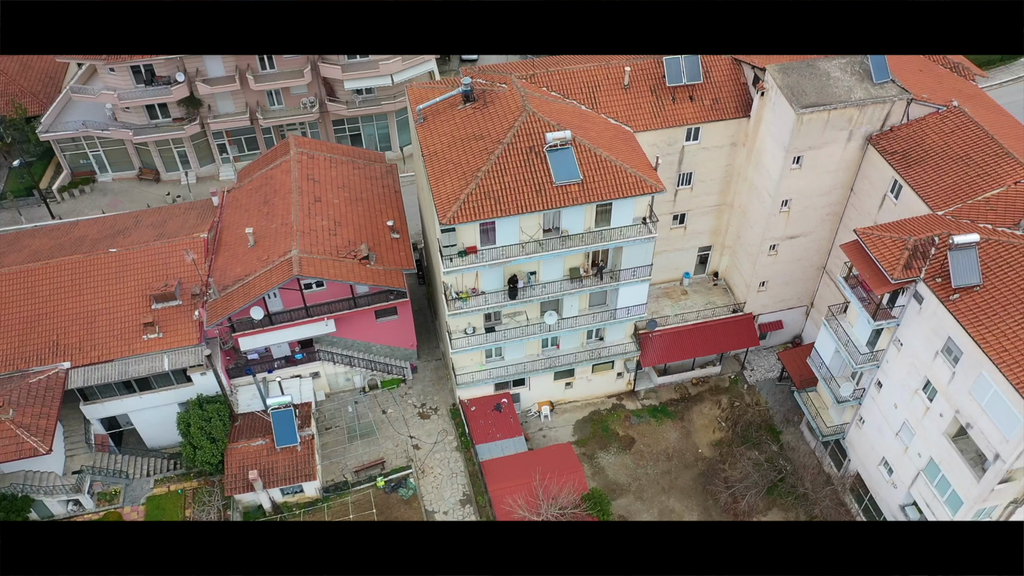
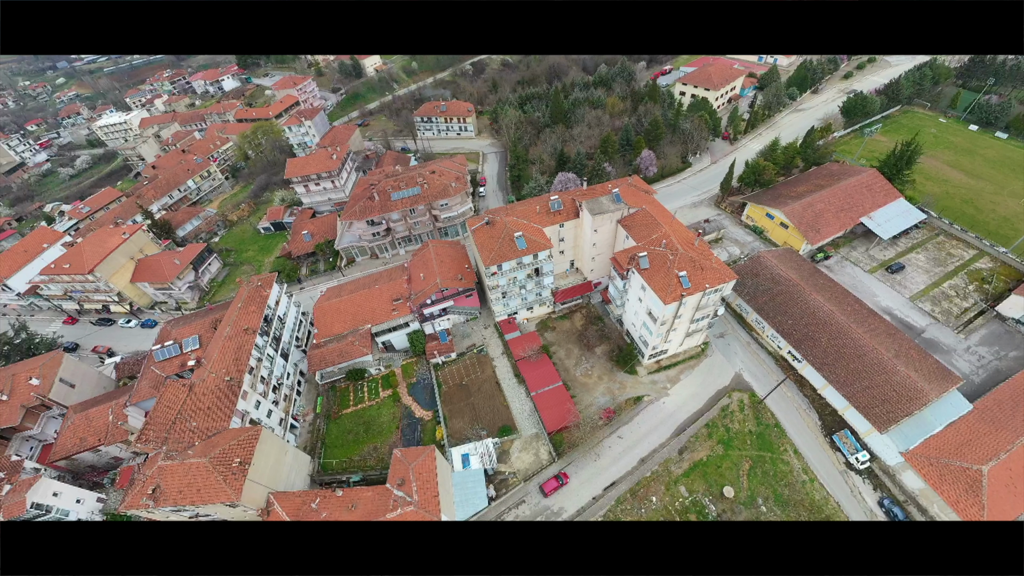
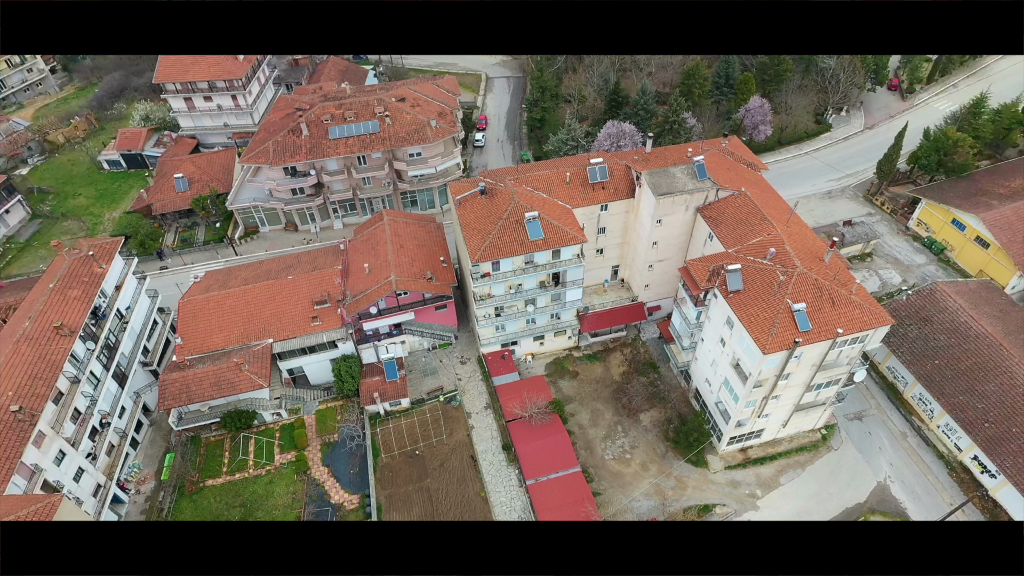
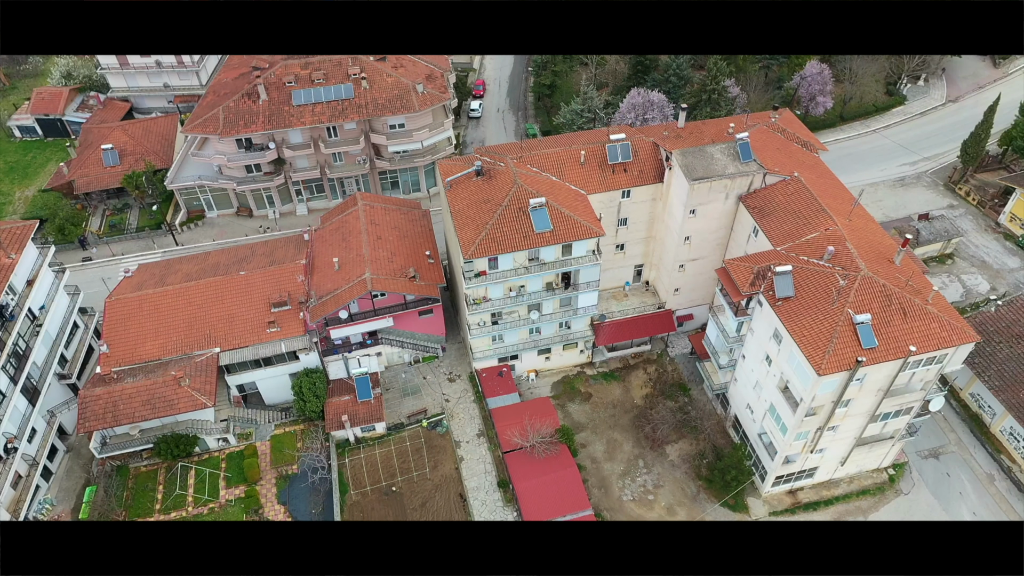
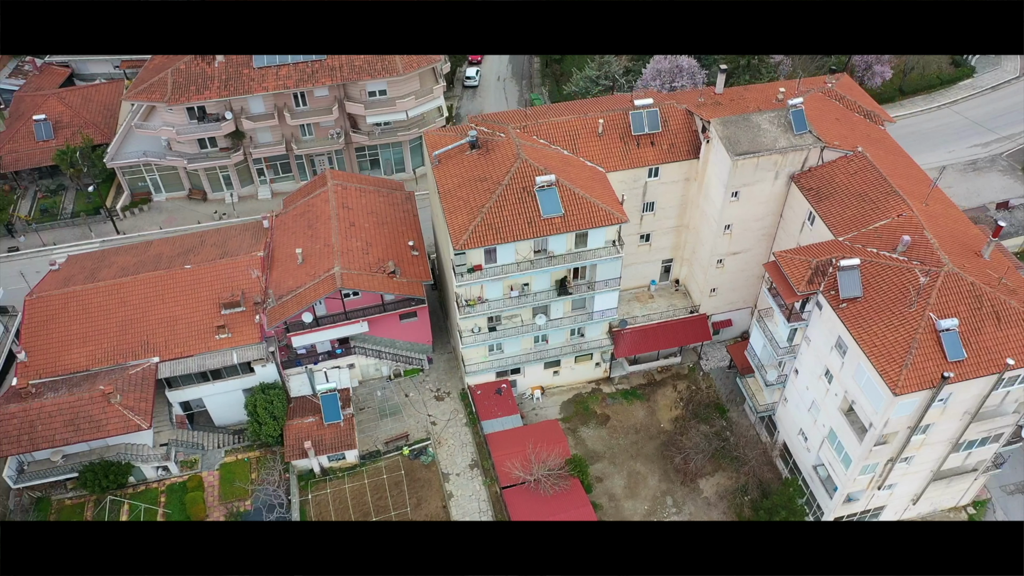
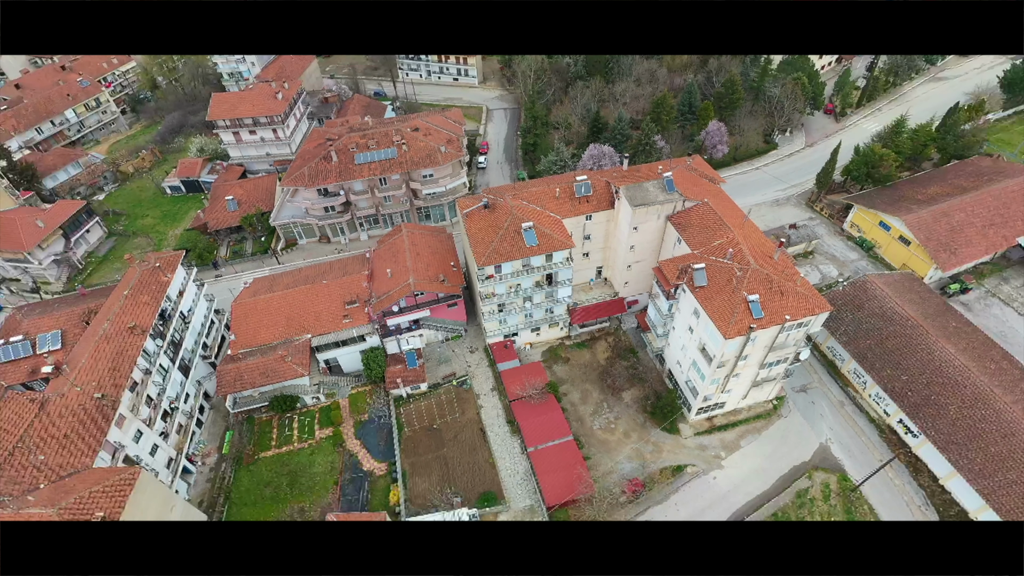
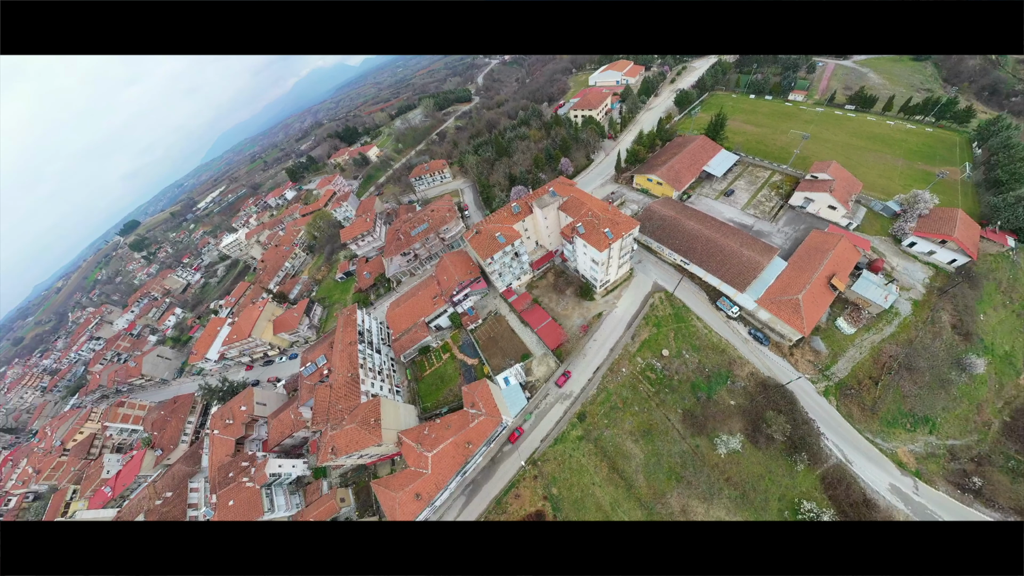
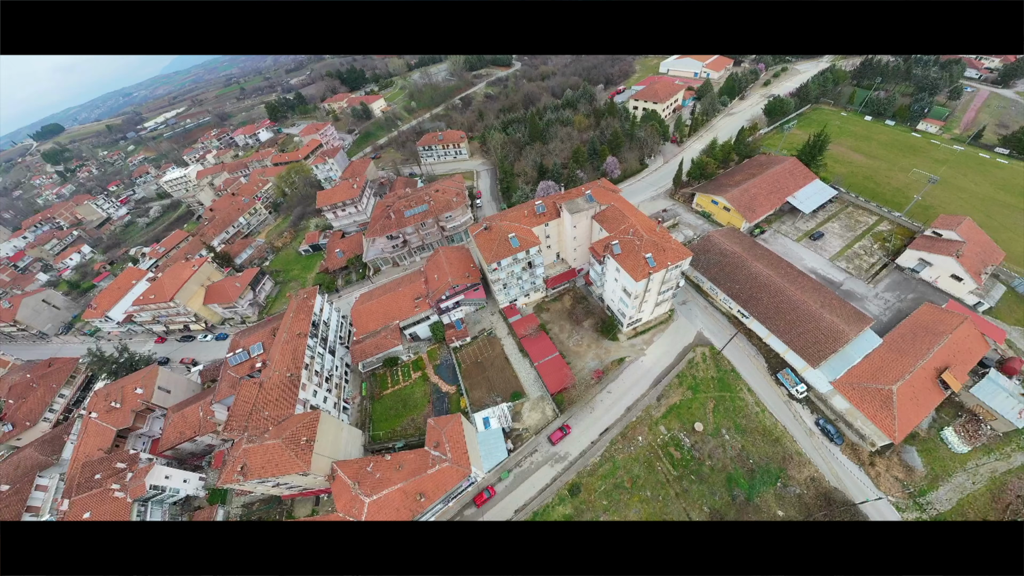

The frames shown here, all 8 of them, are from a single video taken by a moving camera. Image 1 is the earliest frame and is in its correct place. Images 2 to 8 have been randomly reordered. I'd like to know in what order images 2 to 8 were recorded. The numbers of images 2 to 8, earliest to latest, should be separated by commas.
5, 4, 3, 6, 2, 8, 7
